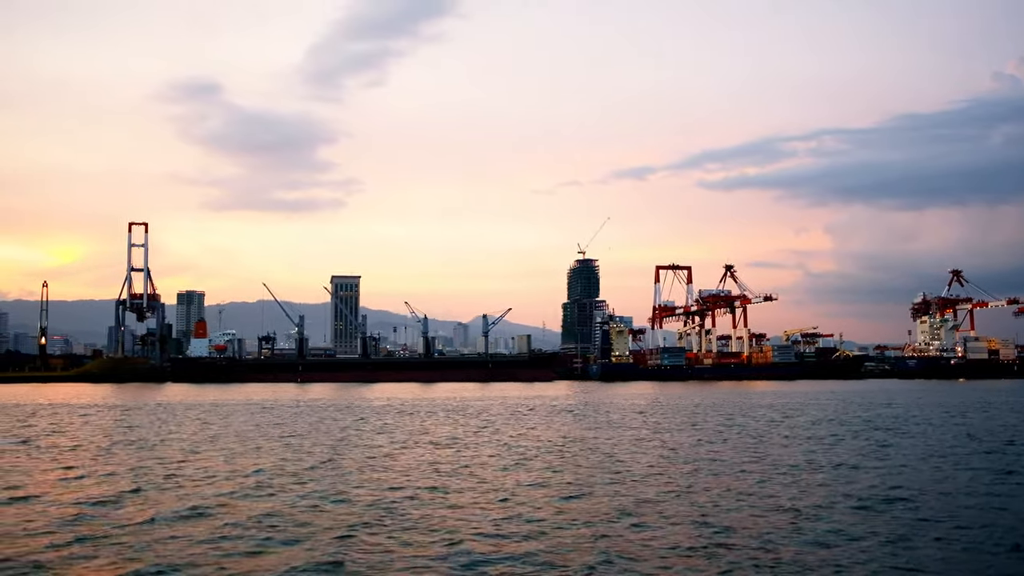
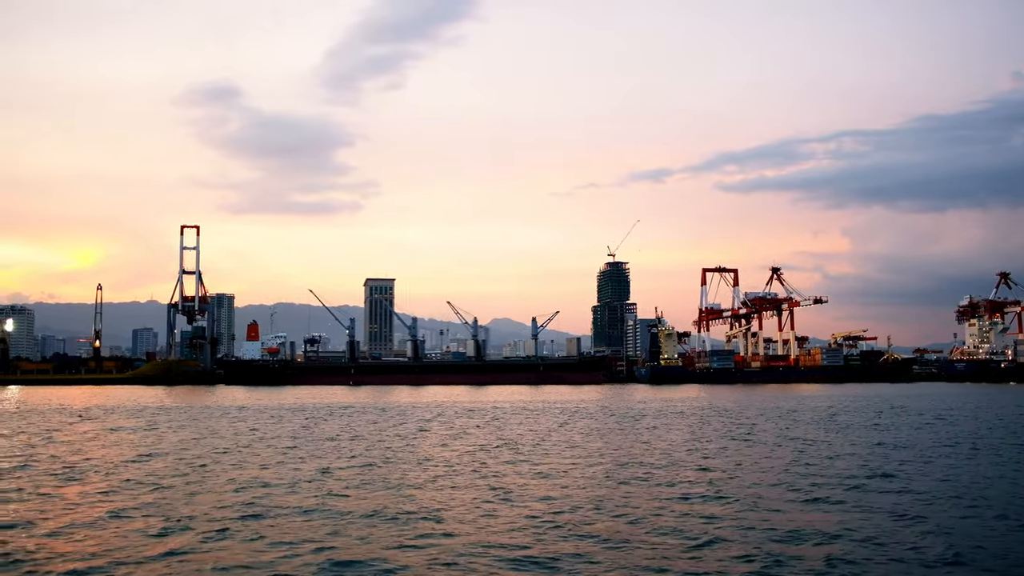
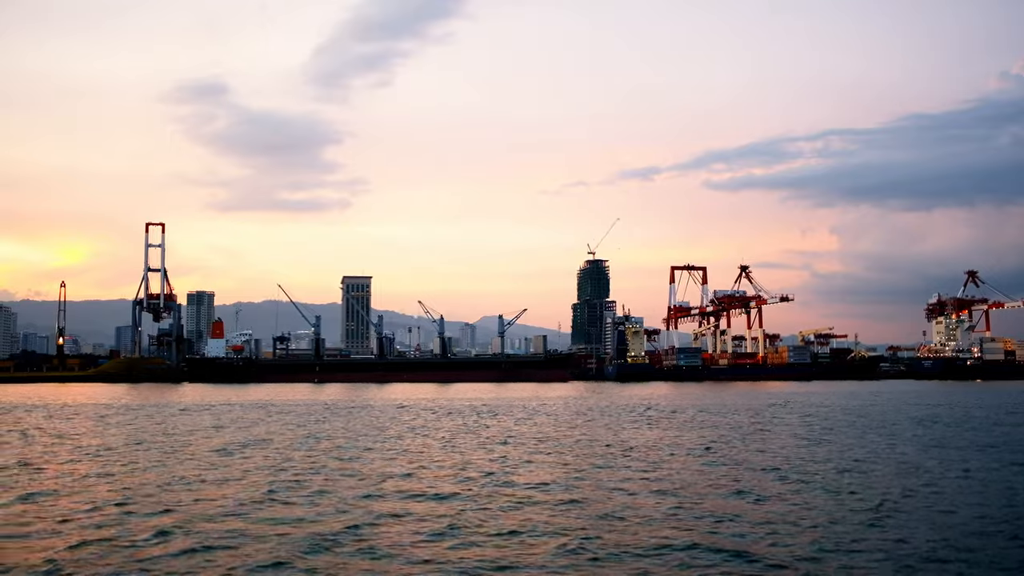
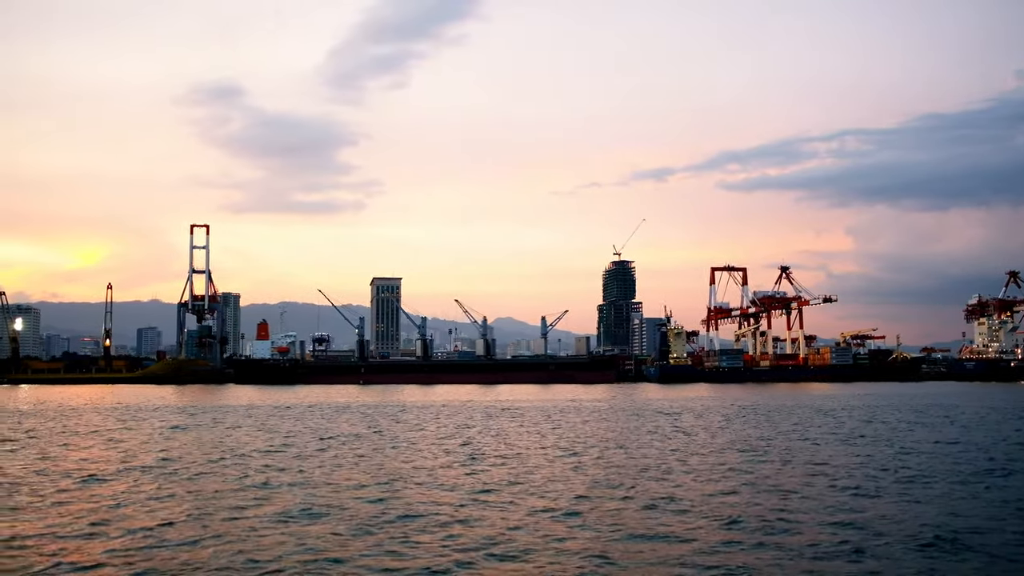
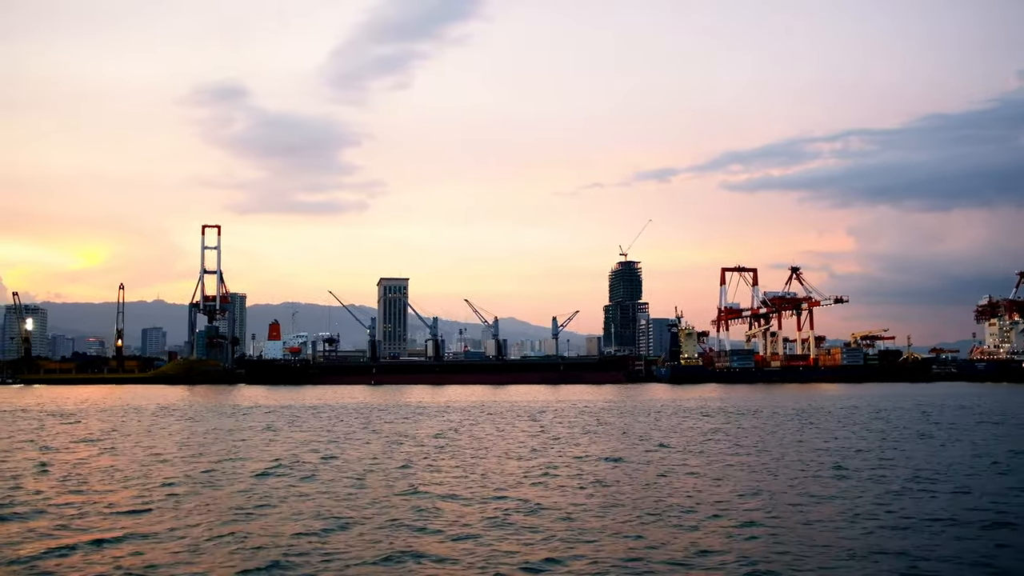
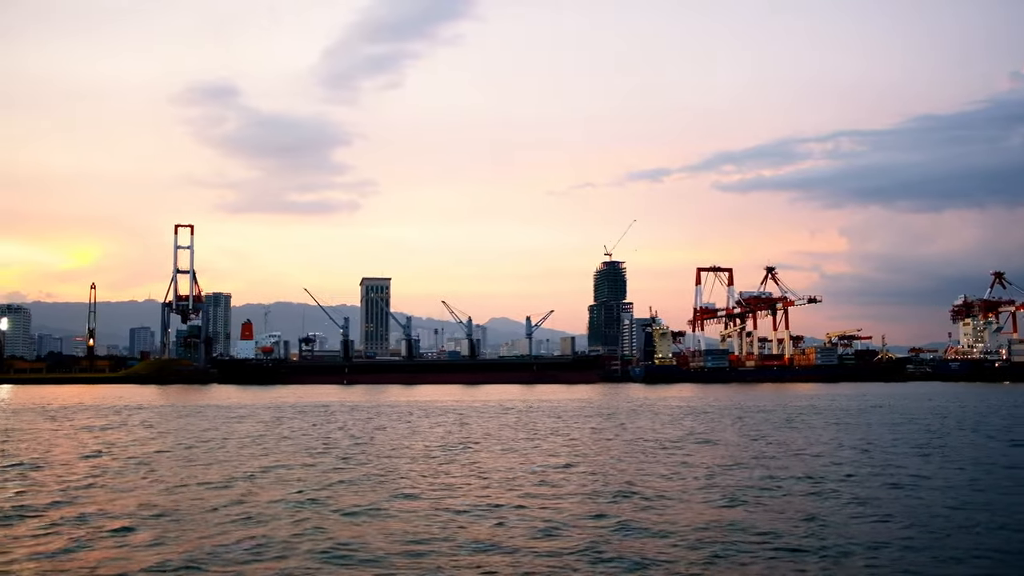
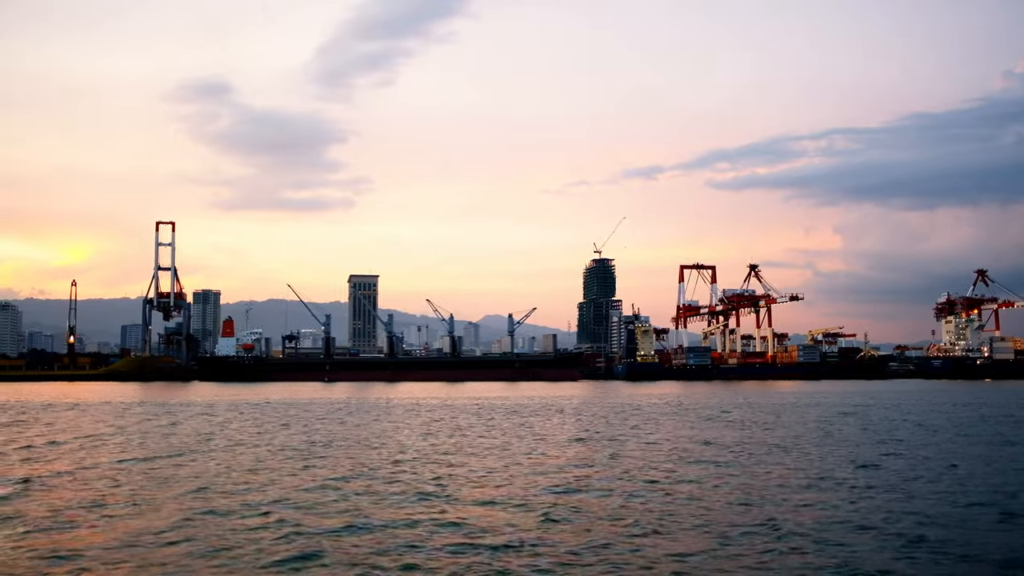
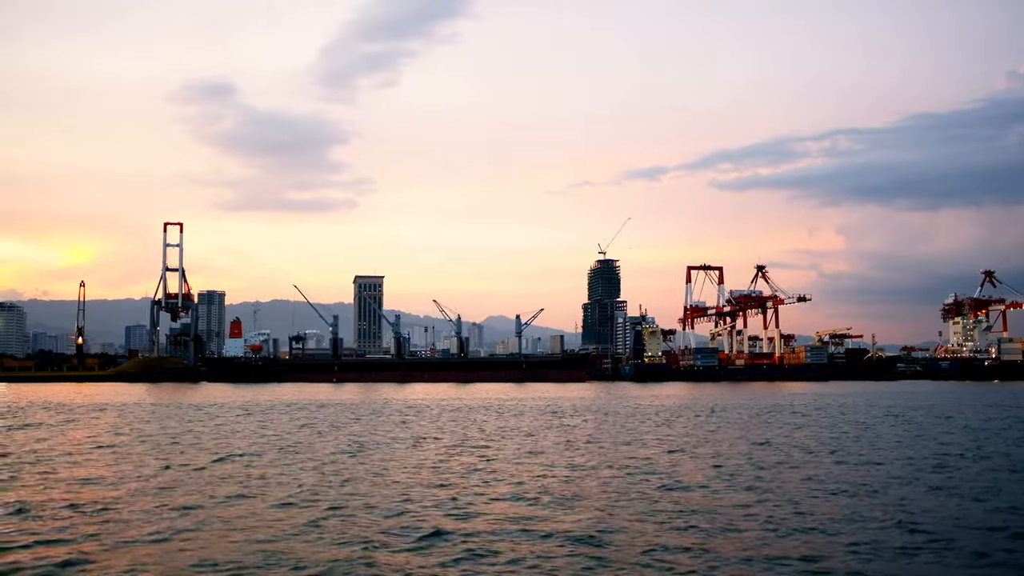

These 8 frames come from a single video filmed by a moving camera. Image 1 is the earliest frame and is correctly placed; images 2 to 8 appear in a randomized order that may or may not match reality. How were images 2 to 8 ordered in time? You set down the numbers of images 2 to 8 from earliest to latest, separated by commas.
3, 7, 8, 6, 2, 4, 5
